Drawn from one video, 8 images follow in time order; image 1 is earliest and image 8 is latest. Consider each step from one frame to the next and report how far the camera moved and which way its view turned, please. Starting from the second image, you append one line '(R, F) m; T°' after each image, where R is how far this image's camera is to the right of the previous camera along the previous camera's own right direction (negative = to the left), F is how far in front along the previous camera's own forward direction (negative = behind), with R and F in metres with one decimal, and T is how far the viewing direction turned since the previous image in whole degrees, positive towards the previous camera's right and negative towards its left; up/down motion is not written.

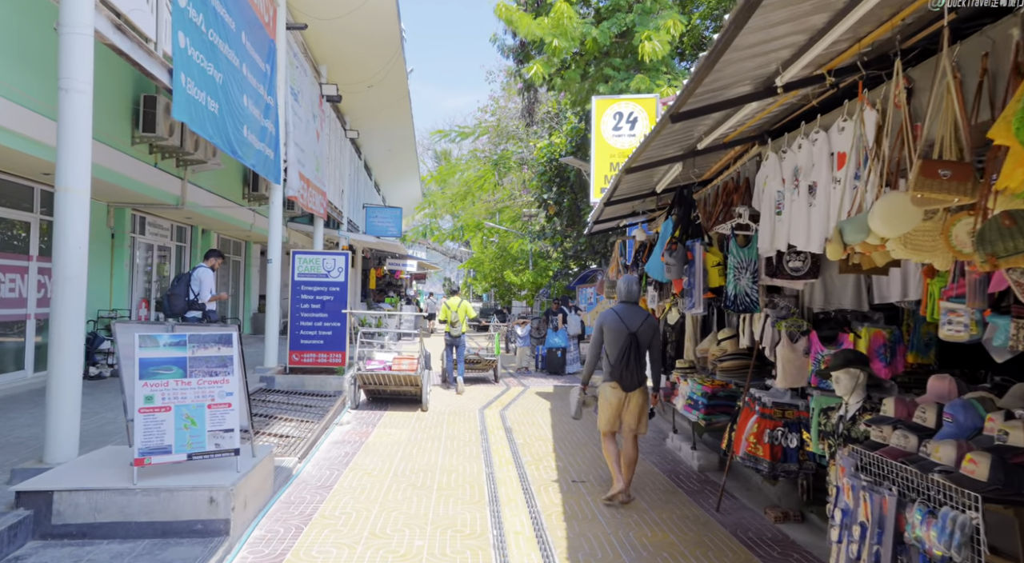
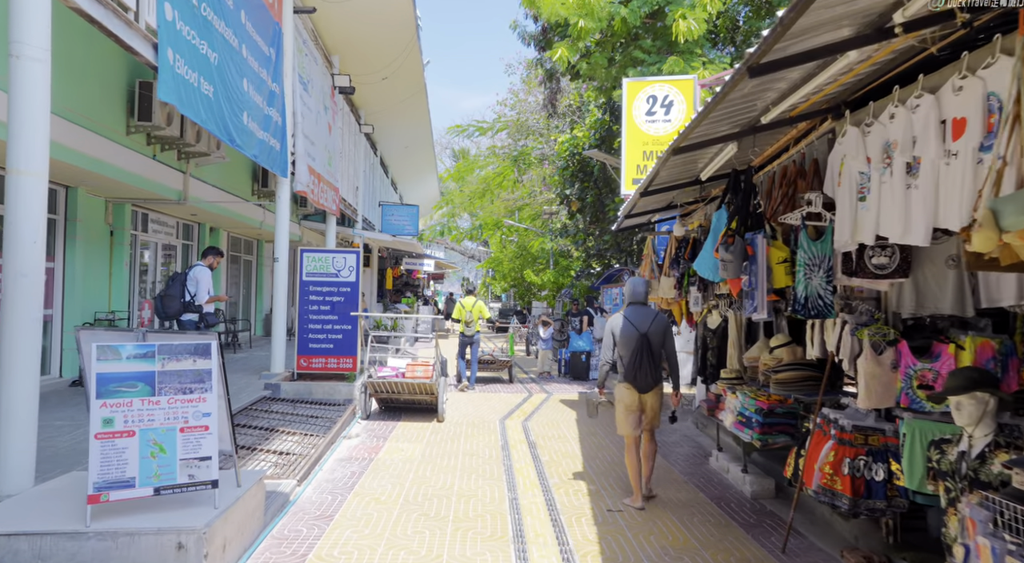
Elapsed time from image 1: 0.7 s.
(-0.1, +0.7) m; -2°
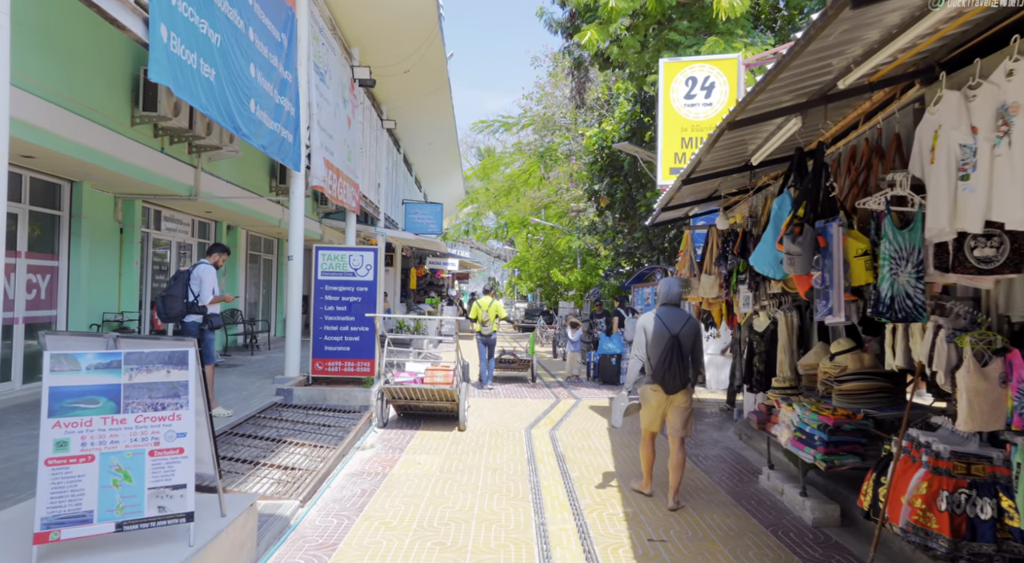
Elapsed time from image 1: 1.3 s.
(0.0, +0.6) m; -2°
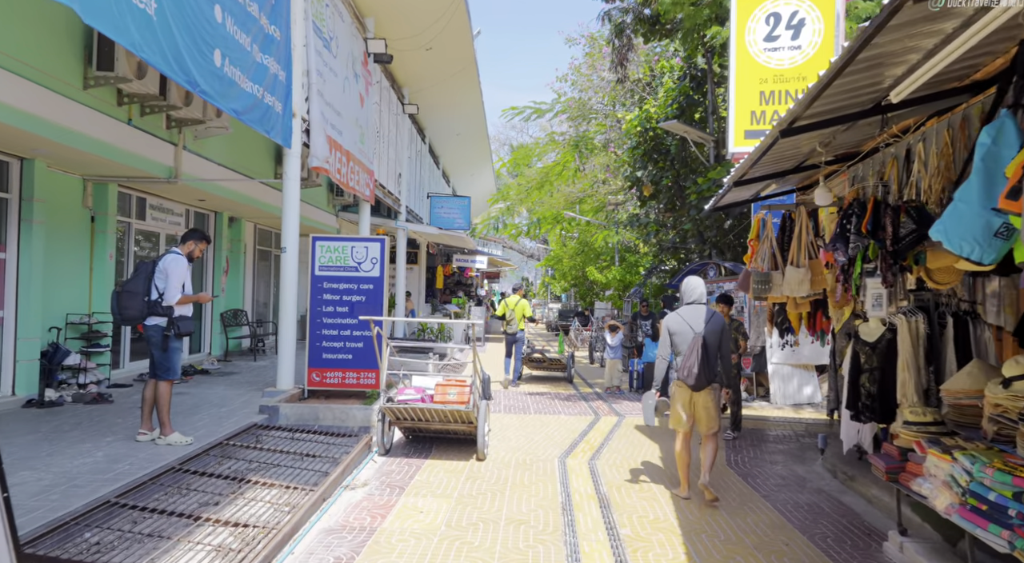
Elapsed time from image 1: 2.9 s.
(0.0, +1.5) m; -3°
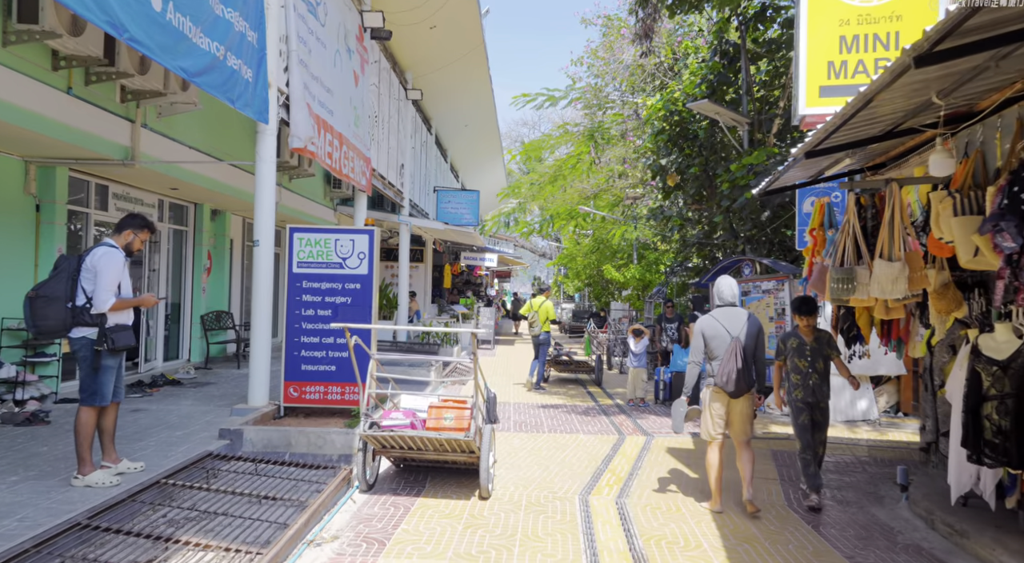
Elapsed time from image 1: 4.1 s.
(0.0, +1.2) m; -1°
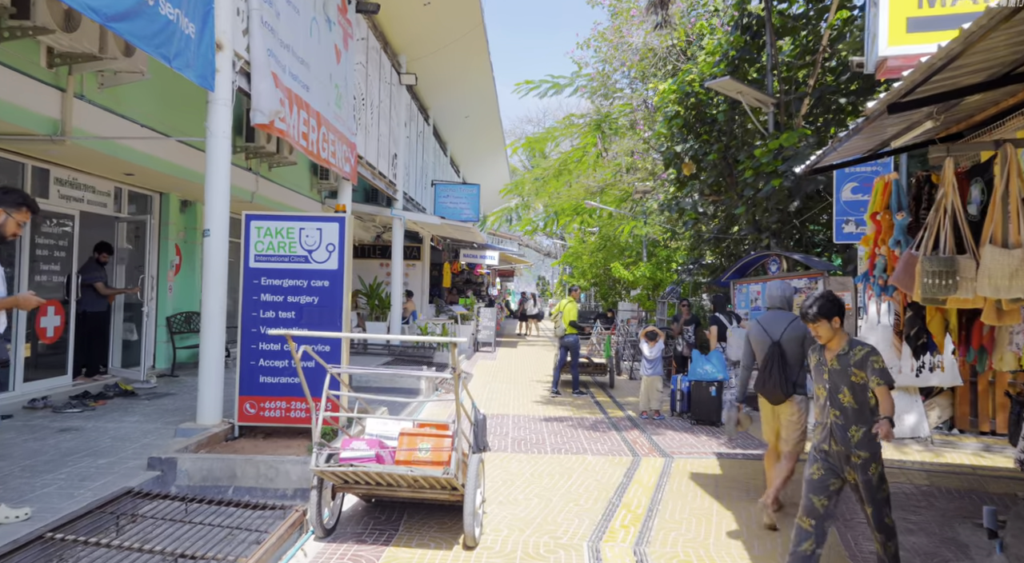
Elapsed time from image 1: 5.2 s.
(+0.1, +1.1) m; 0°
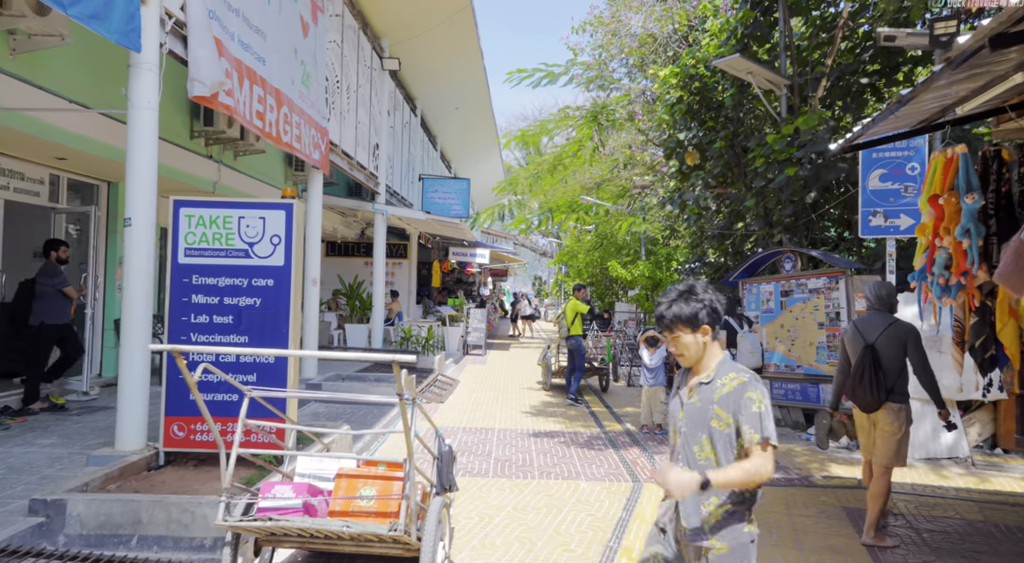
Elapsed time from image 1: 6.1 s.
(+0.1, +0.9) m; 0°
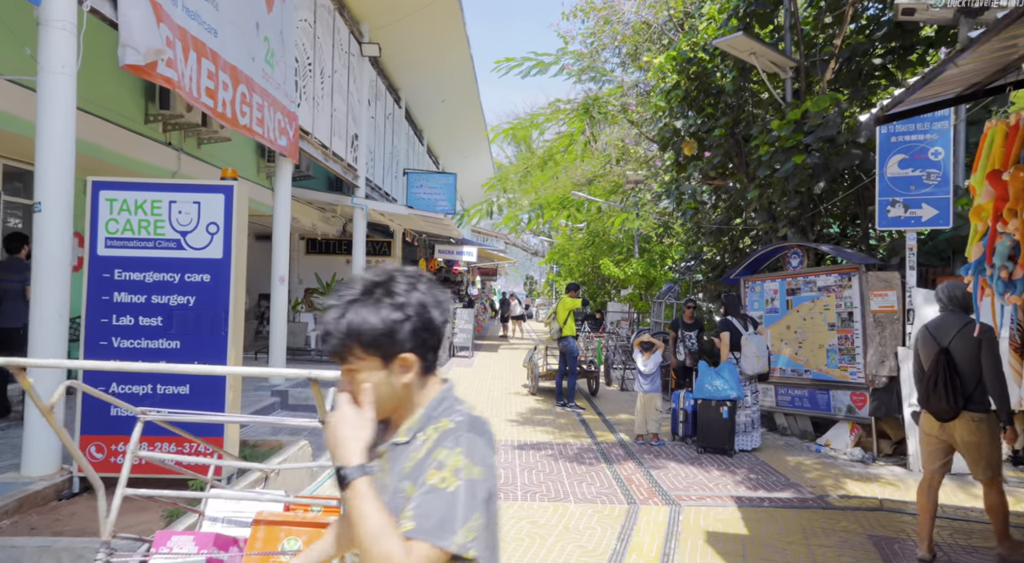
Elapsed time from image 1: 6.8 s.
(+0.1, +0.7) m; +1°
